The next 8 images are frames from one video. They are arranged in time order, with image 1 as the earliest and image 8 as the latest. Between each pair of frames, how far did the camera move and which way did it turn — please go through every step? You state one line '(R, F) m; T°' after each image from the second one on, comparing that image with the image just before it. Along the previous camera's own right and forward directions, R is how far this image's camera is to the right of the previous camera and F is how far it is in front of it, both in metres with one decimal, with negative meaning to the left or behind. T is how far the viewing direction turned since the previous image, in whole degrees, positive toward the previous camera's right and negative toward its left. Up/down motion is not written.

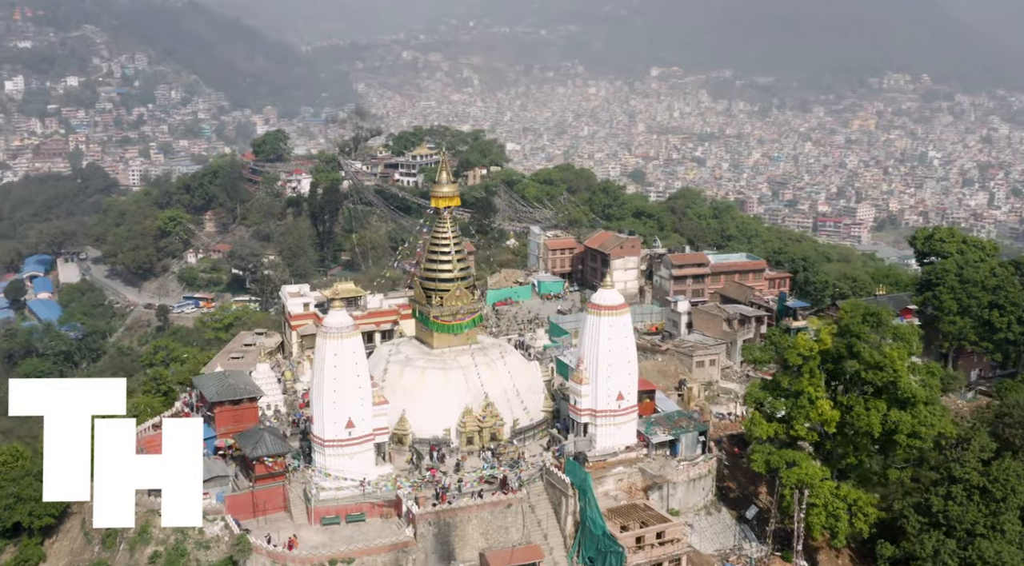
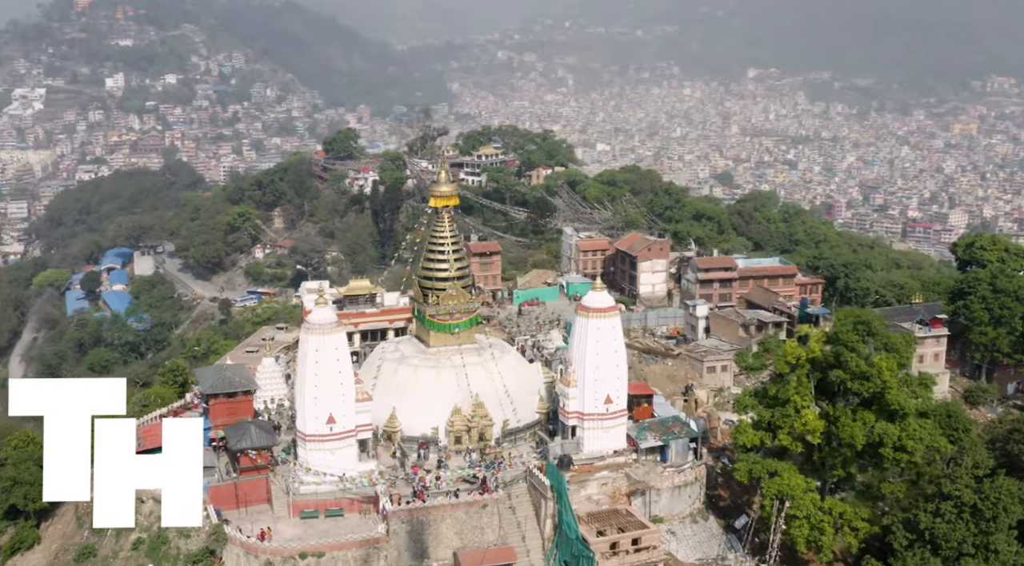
(+1.7, +0.2) m; -4°
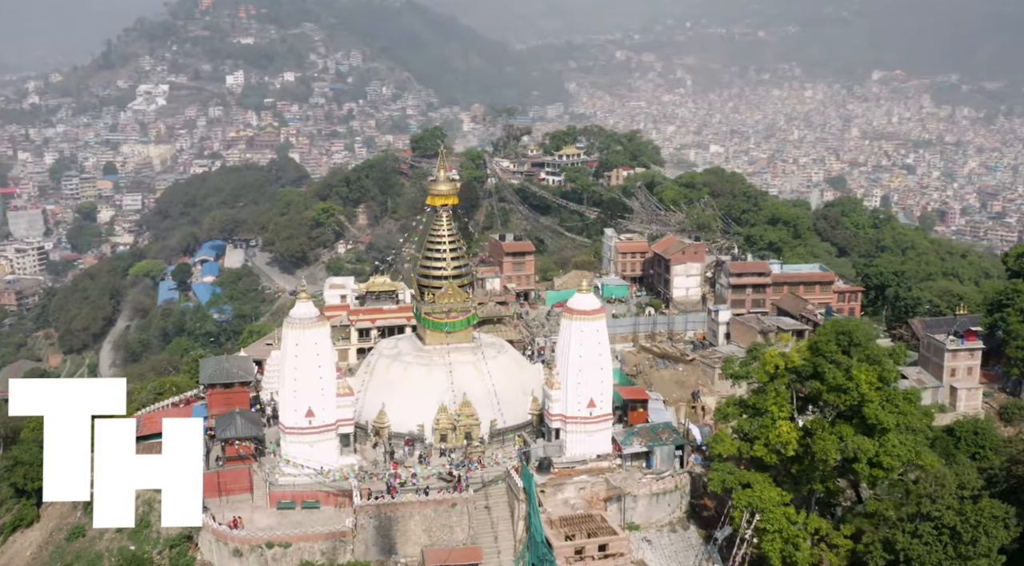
(+2.1, +0.2) m; -6°
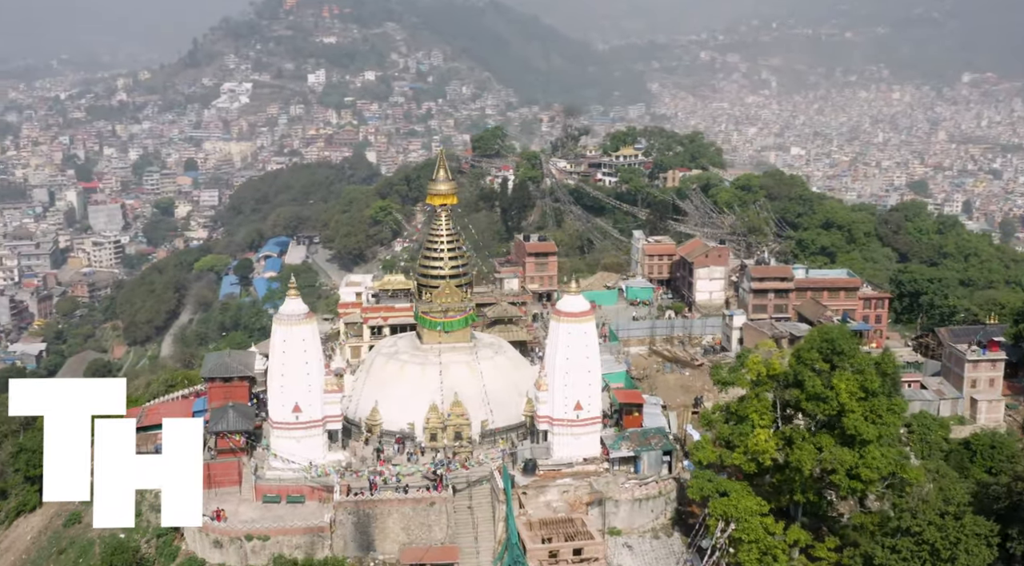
(+1.5, +0.1) m; -4°
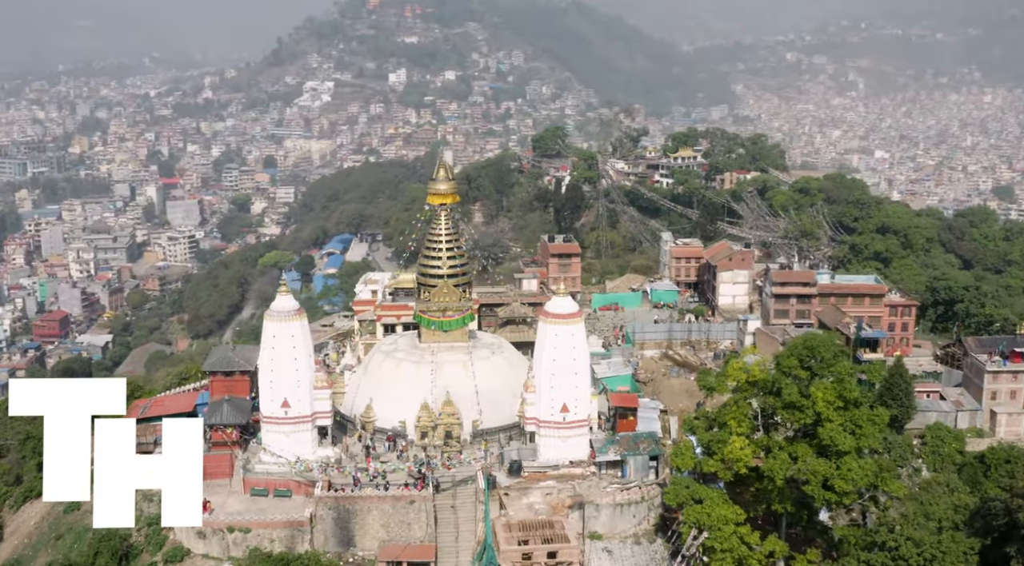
(+1.5, +0.1) m; -4°
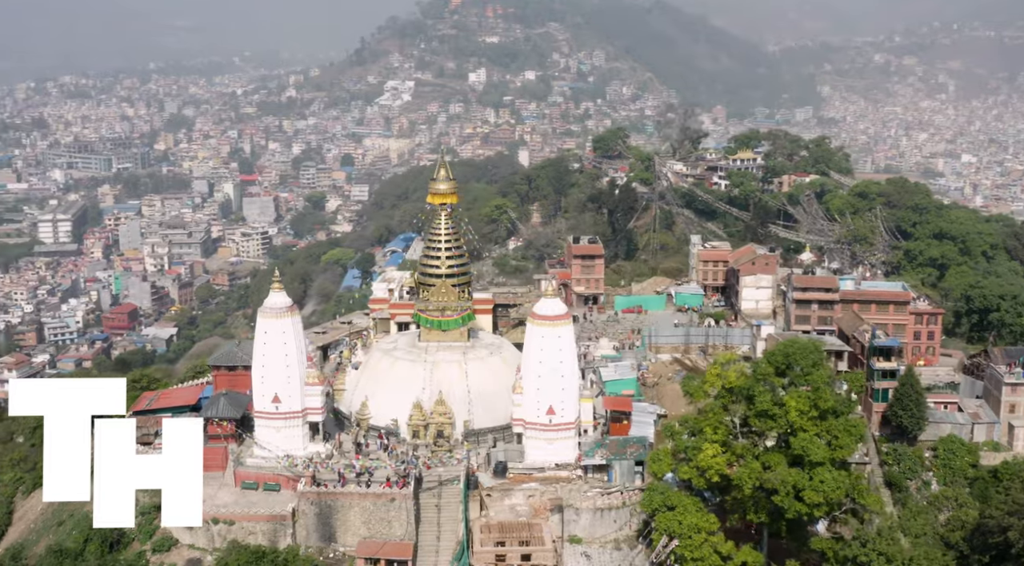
(+1.5, +0.1) m; -4°
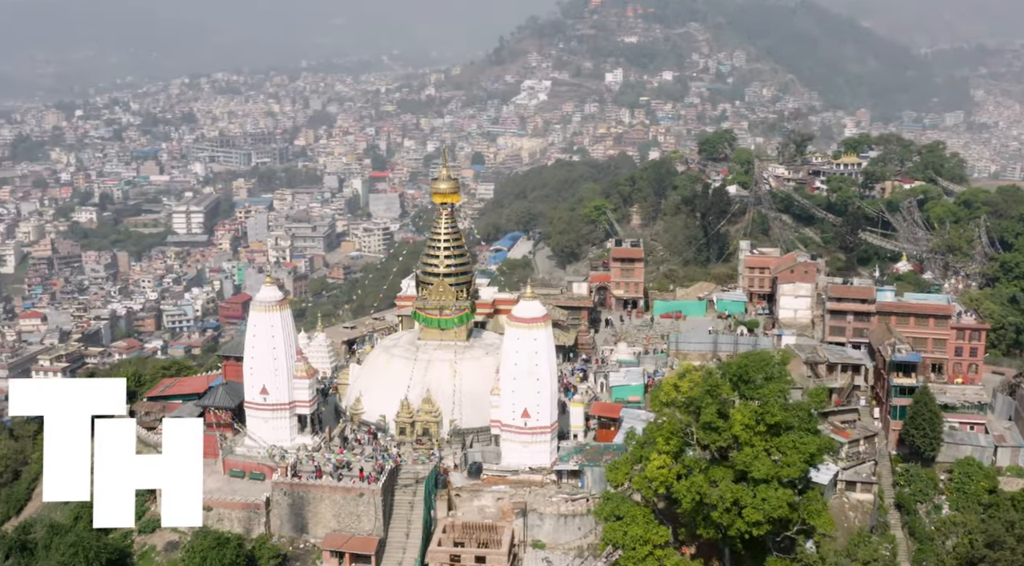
(+2.6, +0.2) m; -7°
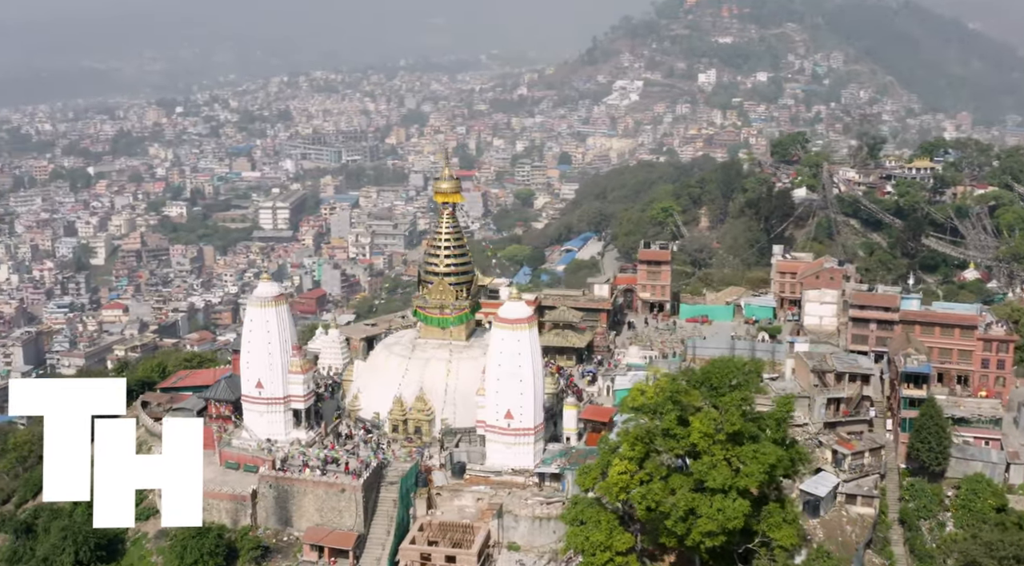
(+1.7, 0.0) m; -5°
